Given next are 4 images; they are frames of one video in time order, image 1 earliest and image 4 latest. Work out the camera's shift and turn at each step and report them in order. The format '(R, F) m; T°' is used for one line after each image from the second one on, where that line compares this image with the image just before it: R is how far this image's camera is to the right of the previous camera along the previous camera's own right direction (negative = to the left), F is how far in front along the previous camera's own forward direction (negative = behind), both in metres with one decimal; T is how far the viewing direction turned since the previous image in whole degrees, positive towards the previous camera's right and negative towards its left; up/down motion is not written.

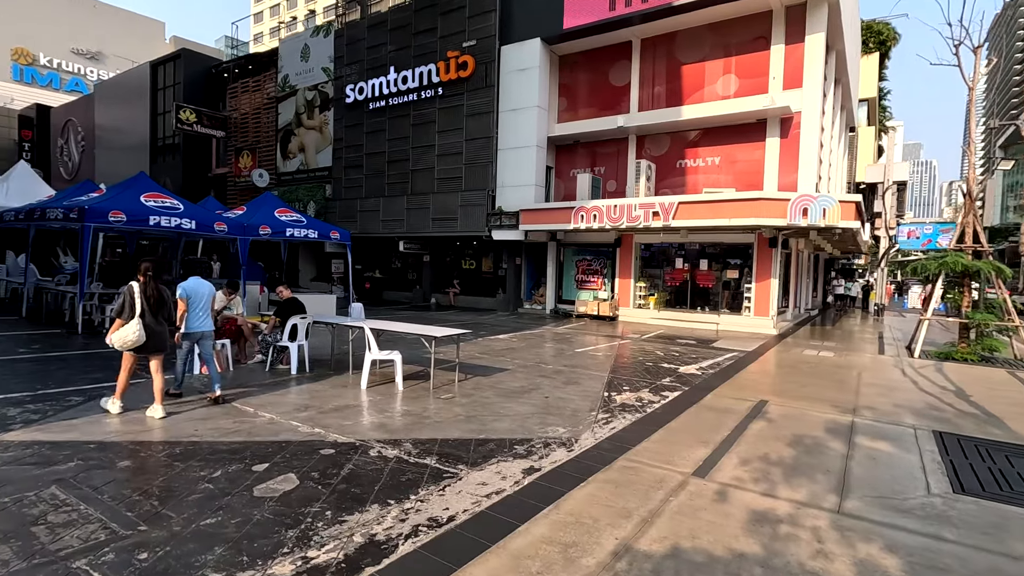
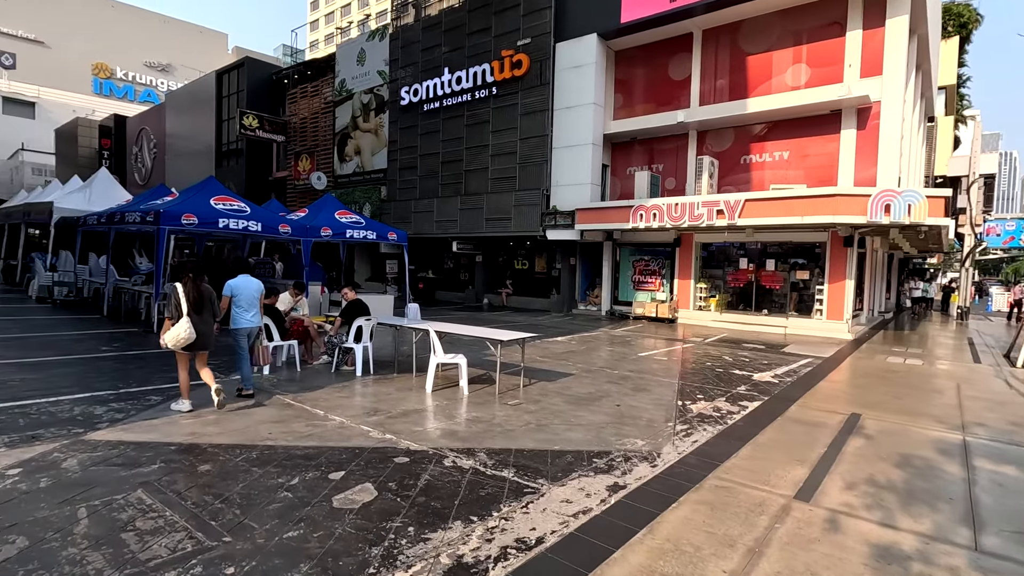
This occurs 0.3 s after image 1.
(-0.3, +0.2) m; -5°
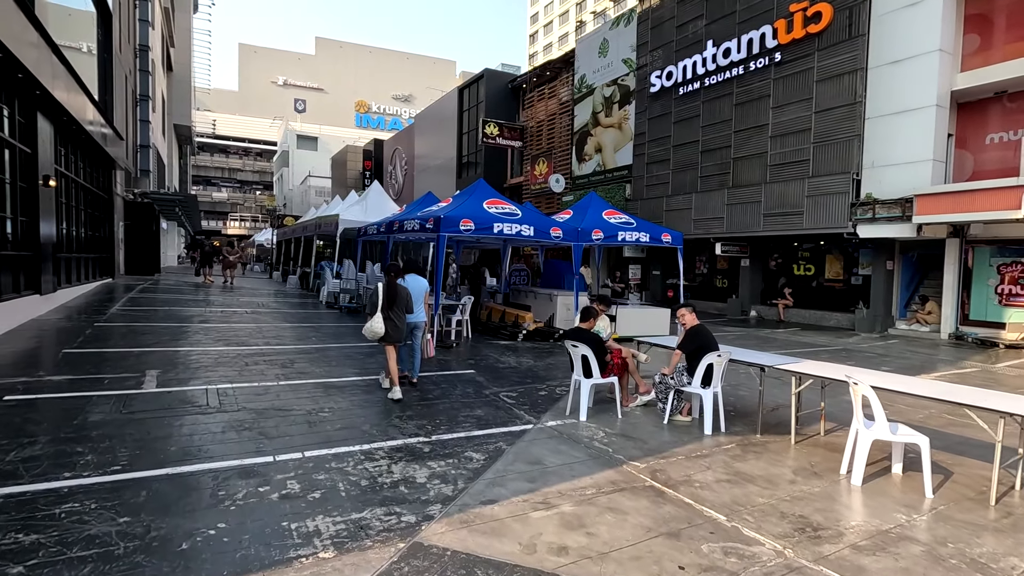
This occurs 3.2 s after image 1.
(-1.9, +1.8) m; -21°
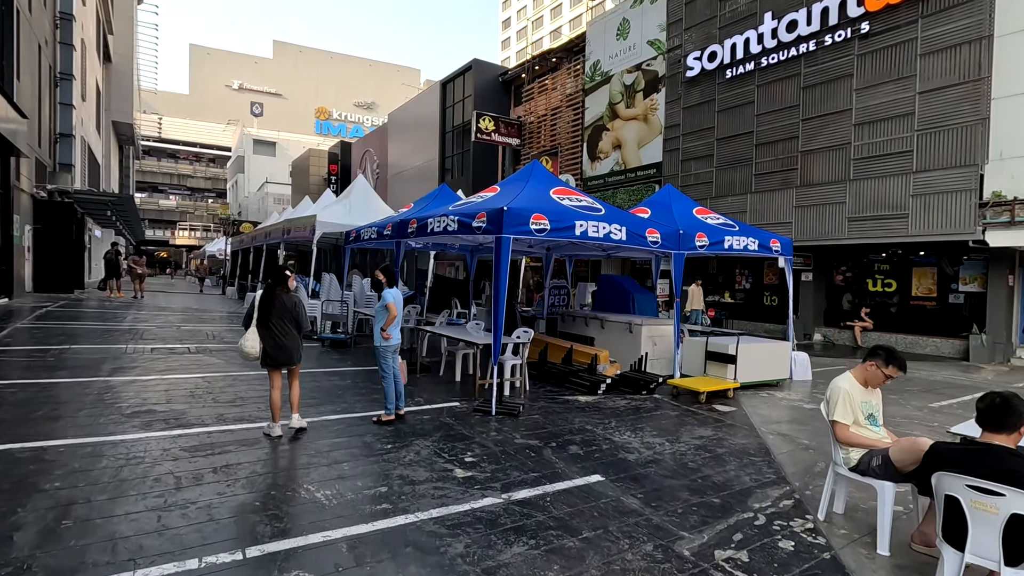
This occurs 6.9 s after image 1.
(-1.5, +3.3) m; +4°
